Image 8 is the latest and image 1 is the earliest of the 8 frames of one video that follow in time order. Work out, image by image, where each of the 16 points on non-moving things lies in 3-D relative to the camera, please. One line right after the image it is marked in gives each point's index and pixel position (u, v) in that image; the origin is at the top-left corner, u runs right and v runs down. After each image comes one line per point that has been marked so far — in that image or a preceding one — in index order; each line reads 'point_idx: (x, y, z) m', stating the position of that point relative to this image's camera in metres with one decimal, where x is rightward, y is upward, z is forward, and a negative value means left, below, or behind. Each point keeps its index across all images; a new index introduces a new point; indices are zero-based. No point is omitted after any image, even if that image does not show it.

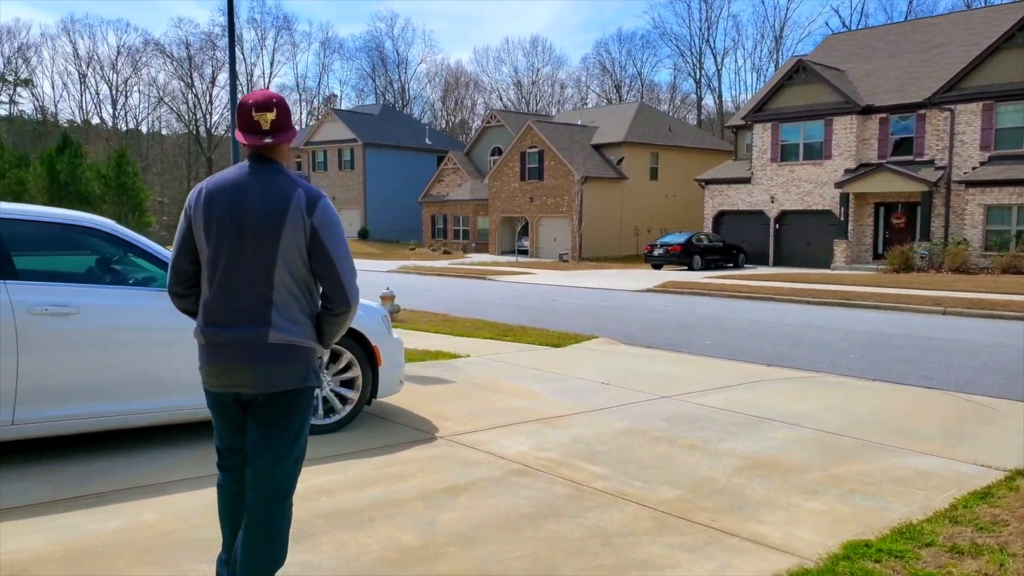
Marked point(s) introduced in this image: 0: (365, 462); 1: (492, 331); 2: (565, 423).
0: (-1.0, -1.1, +5.0) m
1: (-0.3, -0.7, +12.6) m
2: (+0.4, -1.1, +6.5) m
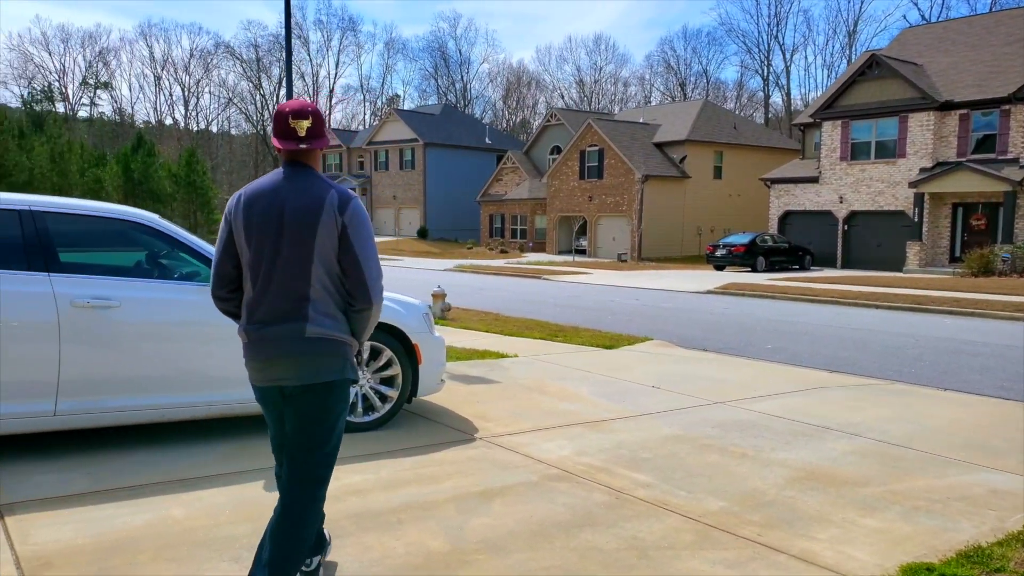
0: (-0.7, -1.1, +4.9) m
1: (+0.5, -0.7, +12.5) m
2: (+0.8, -1.1, +6.3) m
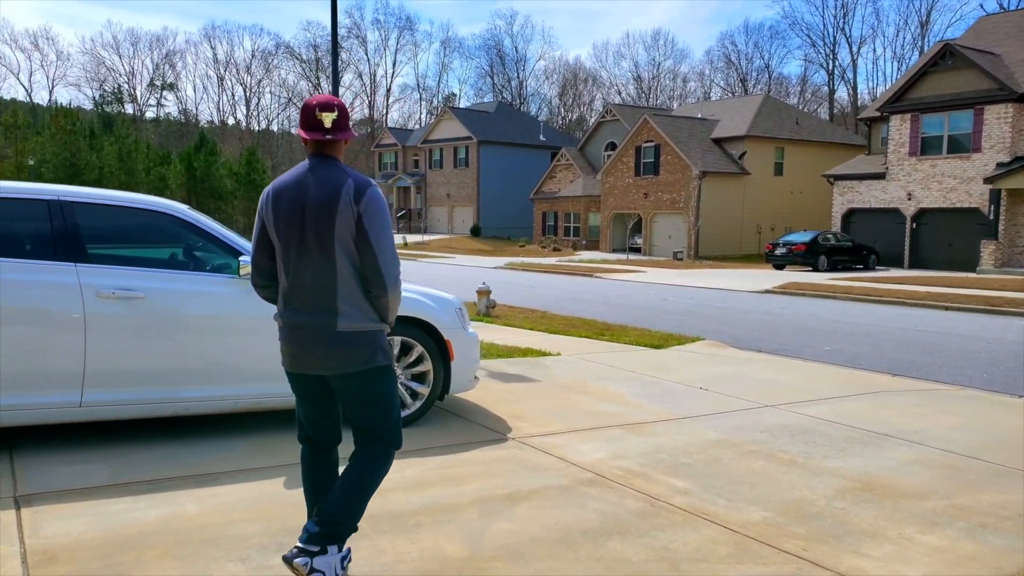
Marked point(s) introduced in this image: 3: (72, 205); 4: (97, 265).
0: (-0.5, -1.1, +4.8) m
1: (+1.3, -0.6, +12.2) m
2: (+1.1, -1.1, +6.0) m
3: (-2.7, +0.5, +4.7) m
4: (-2.5, +0.1, +4.6) m
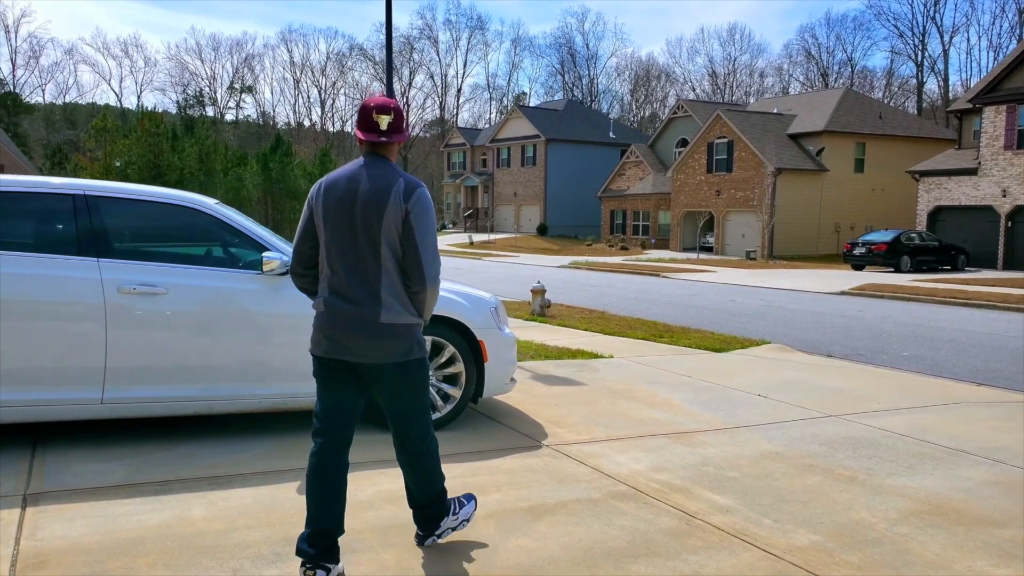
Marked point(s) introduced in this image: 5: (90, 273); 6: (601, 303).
0: (-0.4, -1.1, +4.6) m
1: (+2.1, -0.6, +11.8) m
2: (+1.4, -1.1, +5.6) m
3: (-2.5, +0.5, +4.7) m
4: (-2.3, +0.2, +4.6) m
5: (-2.4, +0.1, +4.4) m
6: (+1.9, -0.3, +16.4) m
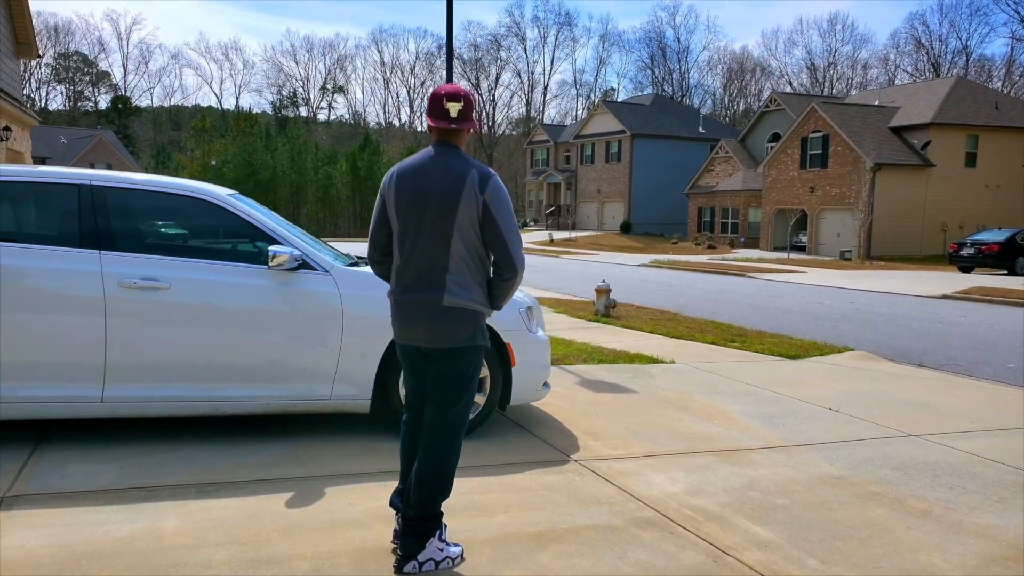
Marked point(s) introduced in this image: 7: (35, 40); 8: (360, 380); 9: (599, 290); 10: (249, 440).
0: (-0.3, -1.1, +4.2) m
1: (+3.0, -0.7, +11.0) m
2: (+1.5, -1.1, +5.0) m
3: (-2.4, +0.6, +4.5) m
4: (-2.2, +0.2, +4.4) m
5: (-2.3, +0.1, +4.3) m
6: (+3.3, -0.3, +15.6) m
7: (-9.8, +5.1, +16.0) m
8: (-0.9, -0.6, +4.7) m
9: (+1.4, 0.0, +12.1) m
10: (-1.5, -0.9, +4.5) m
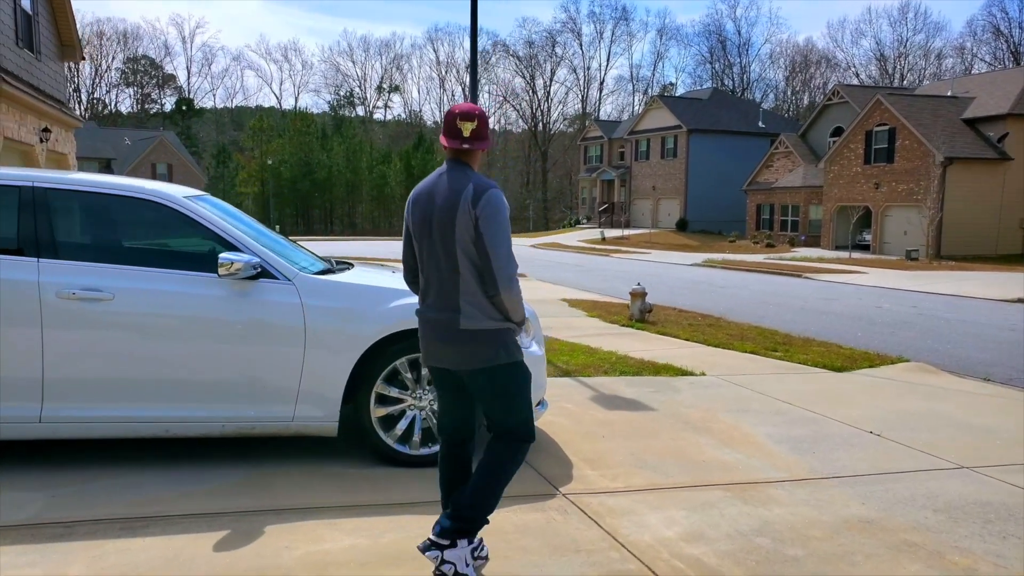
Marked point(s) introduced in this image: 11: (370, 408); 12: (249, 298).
0: (-0.4, -1.1, +3.7) m
1: (+3.4, -0.7, +10.3) m
2: (+1.5, -1.2, +4.4) m
3: (-2.5, +0.5, +4.2) m
4: (-2.3, +0.1, +4.1) m
5: (-2.5, +0.1, +4.0) m
6: (+4.0, -0.4, +14.9) m
7: (-9.0, +5.1, +16.2) m
8: (-1.0, -0.6, +4.3) m
9: (+1.8, -0.1, +11.5) m
10: (-1.7, -0.9, +4.1) m
11: (-0.8, -0.7, +4.4) m
12: (-1.4, -0.1, +4.2) m
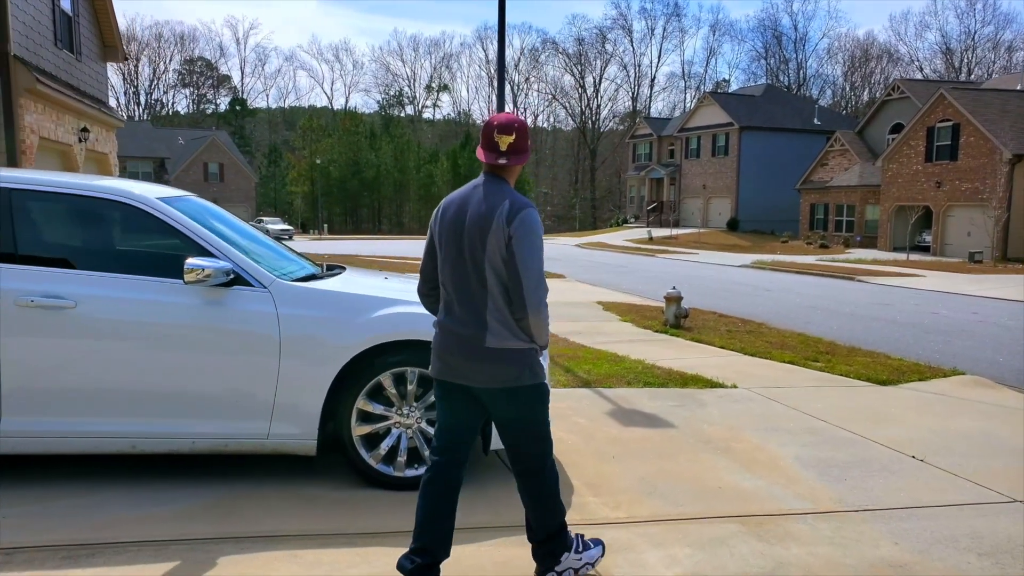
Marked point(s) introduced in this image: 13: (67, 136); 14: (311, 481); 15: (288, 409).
0: (-0.5, -1.2, +3.4) m
1: (+3.7, -0.8, +9.7) m
2: (+1.4, -1.3, +4.0) m
3: (-2.5, +0.5, +4.0) m
4: (-2.4, +0.1, +3.9) m
5: (-2.5, 0.0, +3.8) m
6: (+4.6, -0.4, +14.2) m
7: (-8.3, +5.2, +16.4) m
8: (-1.1, -0.7, +4.0) m
9: (+2.2, -0.1, +11.0) m
10: (-1.7, -1.0, +3.9) m
11: (-0.8, -0.7, +4.0) m
12: (-1.5, -0.1, +3.9) m
13: (-7.6, +2.6, +13.3) m
14: (-1.1, -1.0, +4.1) m
15: (-1.2, -0.6, +4.0) m
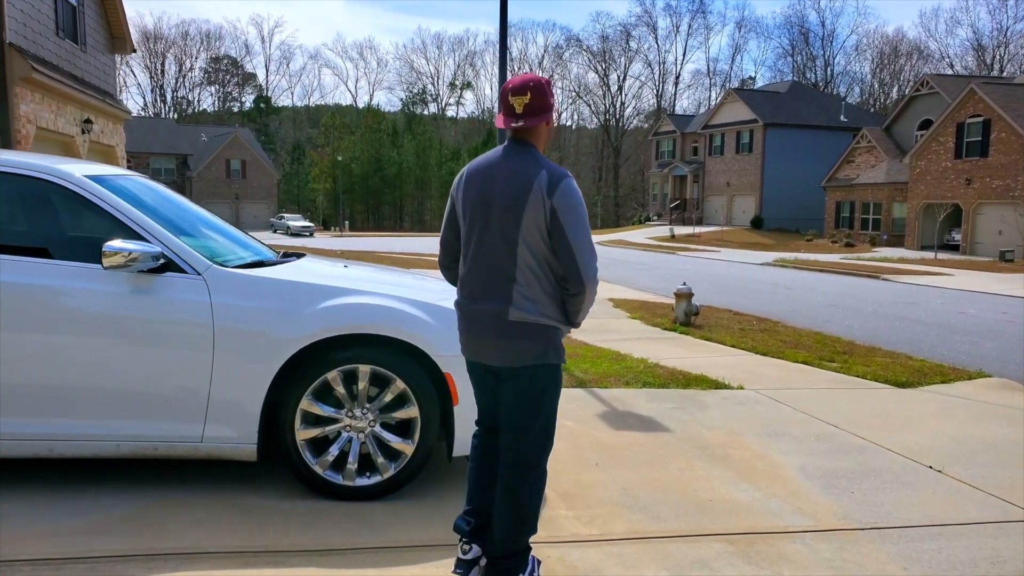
0: (-0.7, -1.1, +3.0) m
1: (+3.7, -0.7, +9.2) m
2: (+1.2, -1.2, +3.5) m
3: (-2.7, +0.6, +3.7) m
4: (-2.5, +0.2, +3.5) m
5: (-2.7, +0.1, +3.4) m
6: (+4.8, -0.4, +13.7) m
7: (-8.0, +5.3, +16.2) m
8: (-1.3, -0.6, +3.6) m
9: (+2.3, -0.1, +10.5) m
10: (-1.9, -0.9, +3.5) m
11: (-1.0, -0.7, +3.7) m
12: (-1.7, 0.0, +3.5) m
13: (-7.5, +2.7, +13.1) m
14: (-1.3, -1.0, +3.7) m
15: (-1.3, -0.6, +3.6) m
